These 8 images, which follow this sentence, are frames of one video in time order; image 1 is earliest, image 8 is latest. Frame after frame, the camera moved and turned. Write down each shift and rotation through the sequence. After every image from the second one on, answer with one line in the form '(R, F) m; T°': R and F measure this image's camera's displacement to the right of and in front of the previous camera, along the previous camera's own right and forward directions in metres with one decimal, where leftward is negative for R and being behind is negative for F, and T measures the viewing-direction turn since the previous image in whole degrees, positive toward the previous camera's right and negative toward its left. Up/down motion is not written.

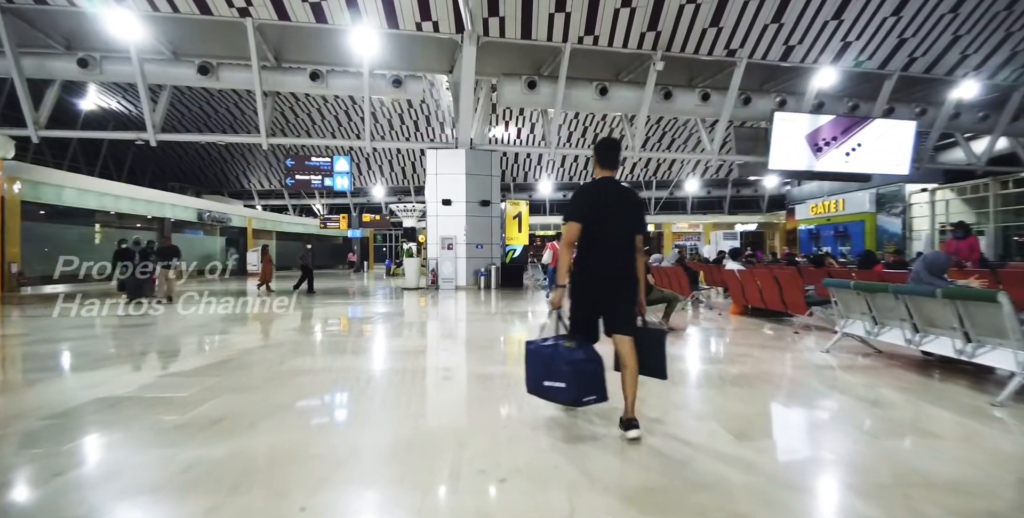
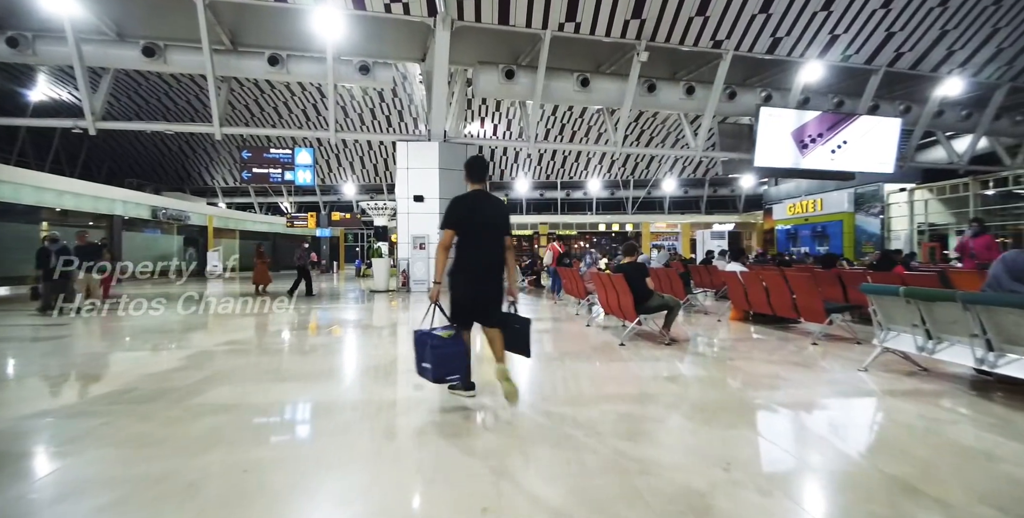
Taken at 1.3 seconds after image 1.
(0.0, +0.7) m; +3°
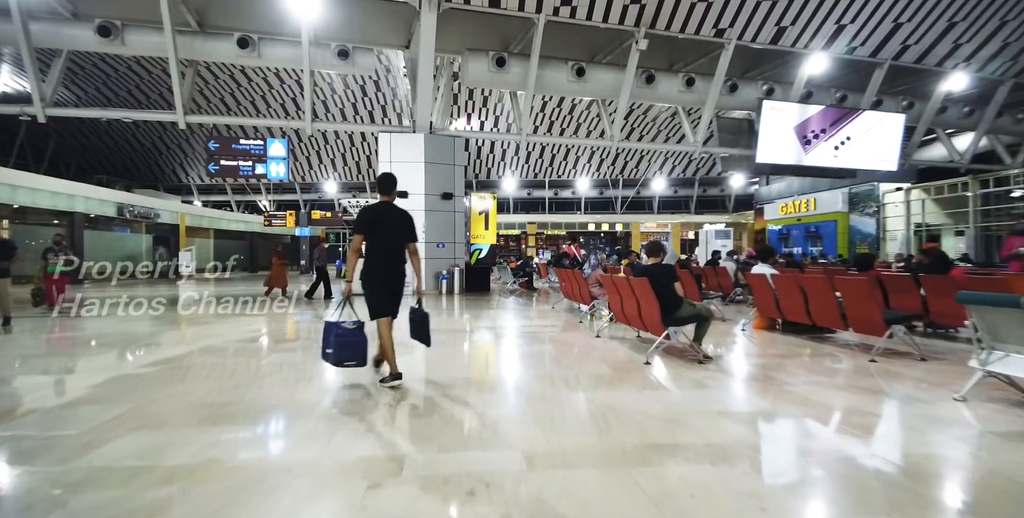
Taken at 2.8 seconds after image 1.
(-0.1, +0.6) m; +2°
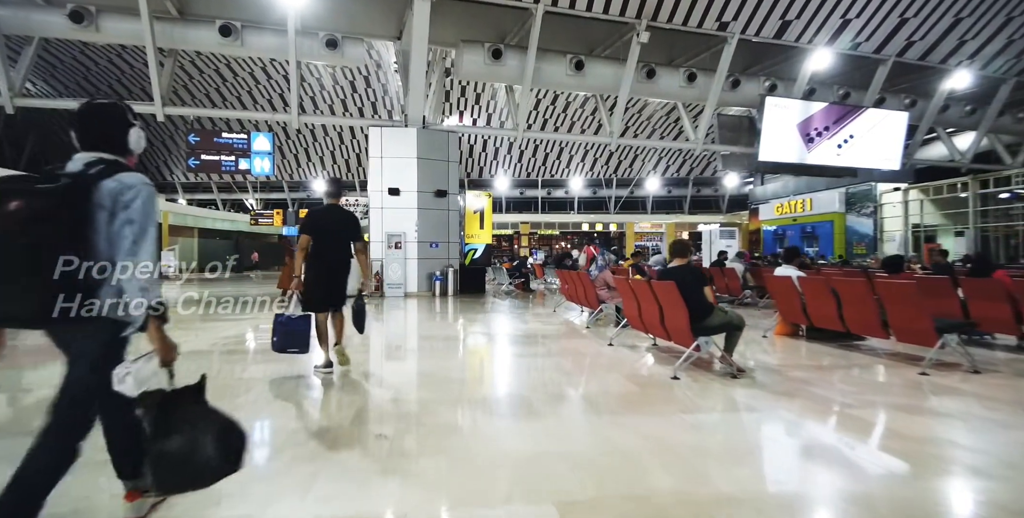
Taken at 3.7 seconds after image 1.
(-0.1, +0.3) m; +1°
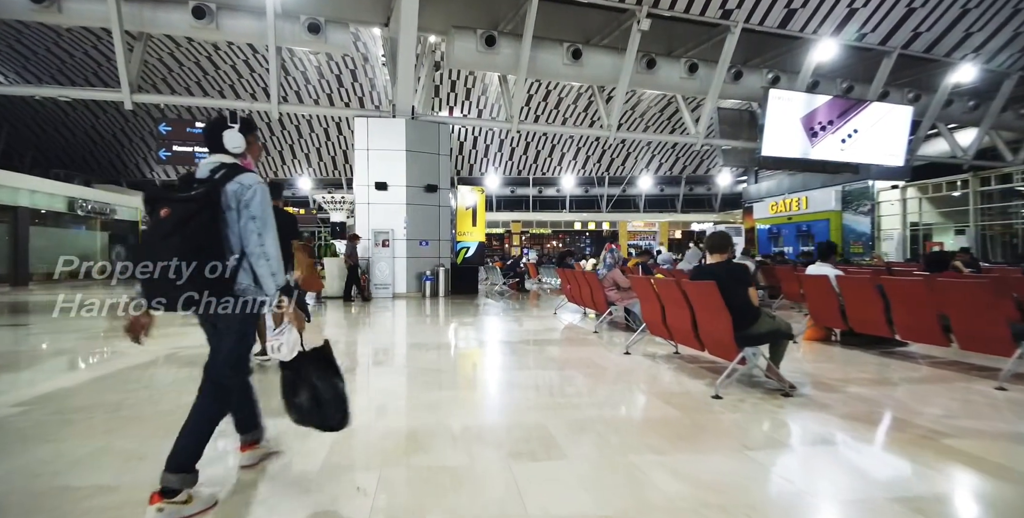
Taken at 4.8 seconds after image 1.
(-0.1, +0.4) m; +1°
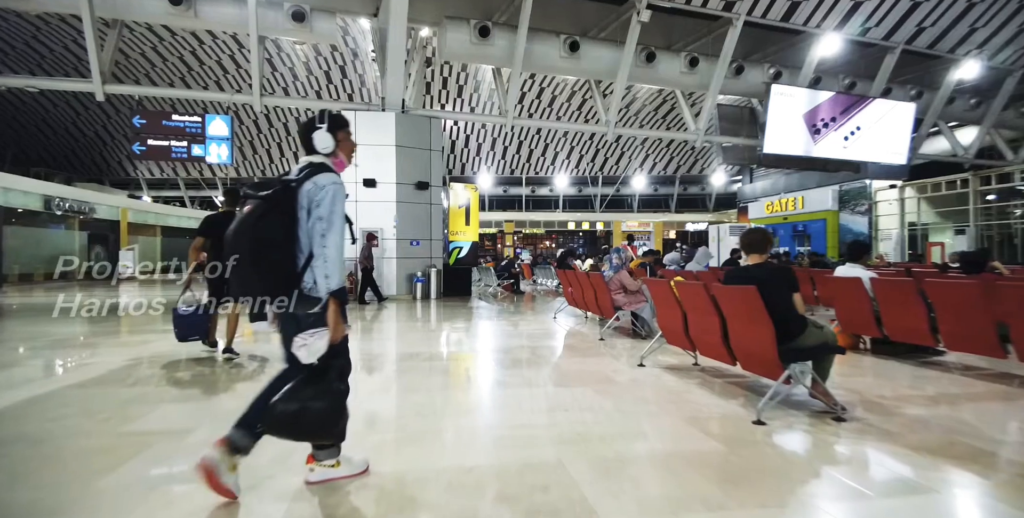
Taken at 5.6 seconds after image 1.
(-0.1, +0.3) m; +1°
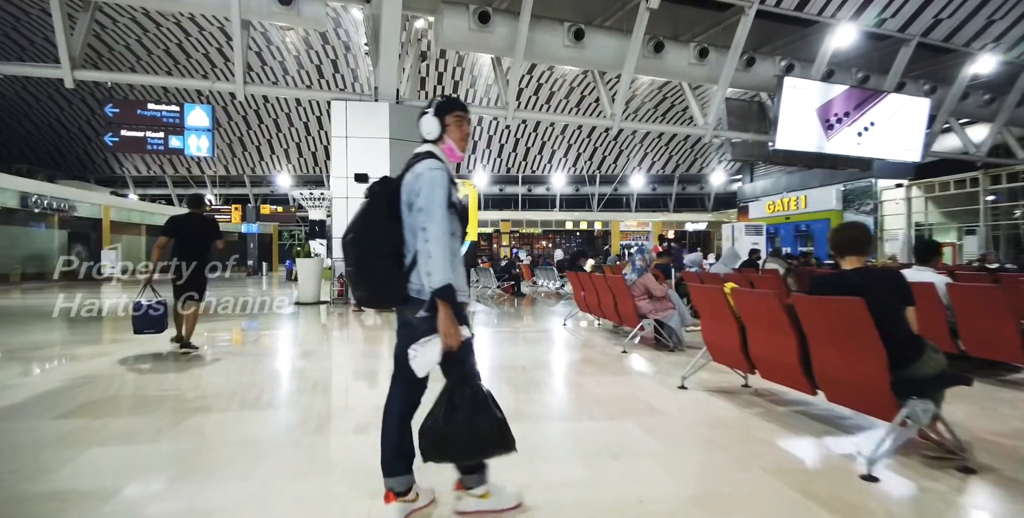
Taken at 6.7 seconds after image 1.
(-0.1, +0.4) m; +1°
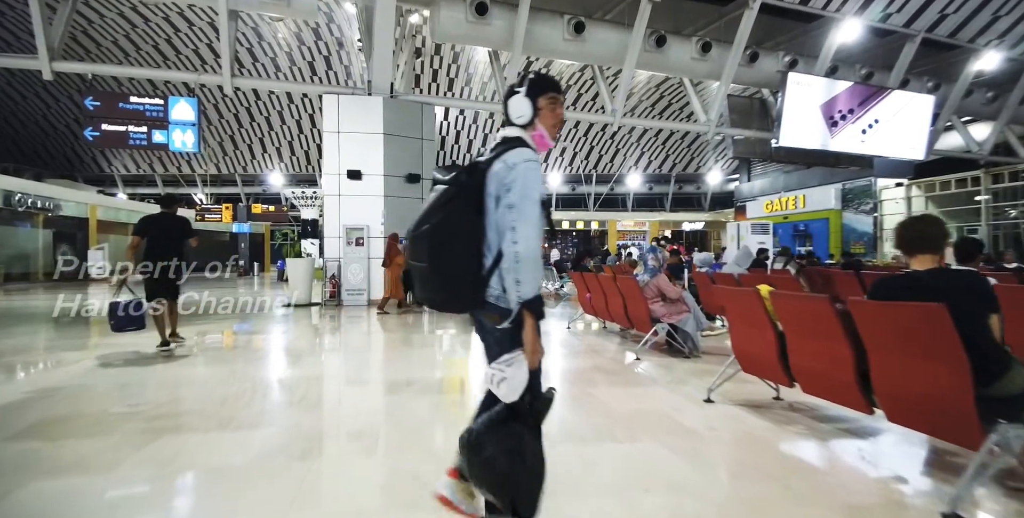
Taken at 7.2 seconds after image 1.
(-0.1, +0.2) m; +1°
